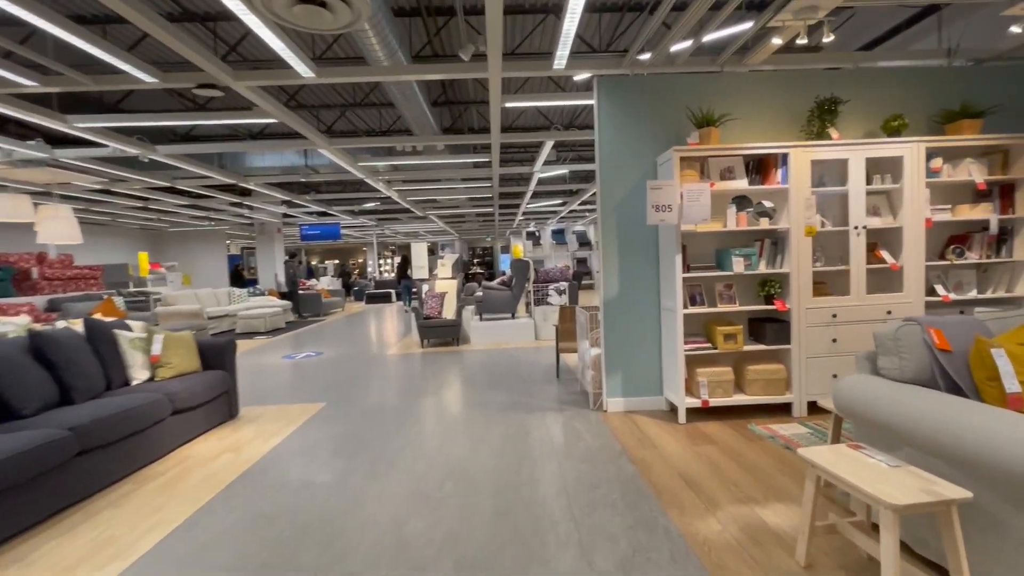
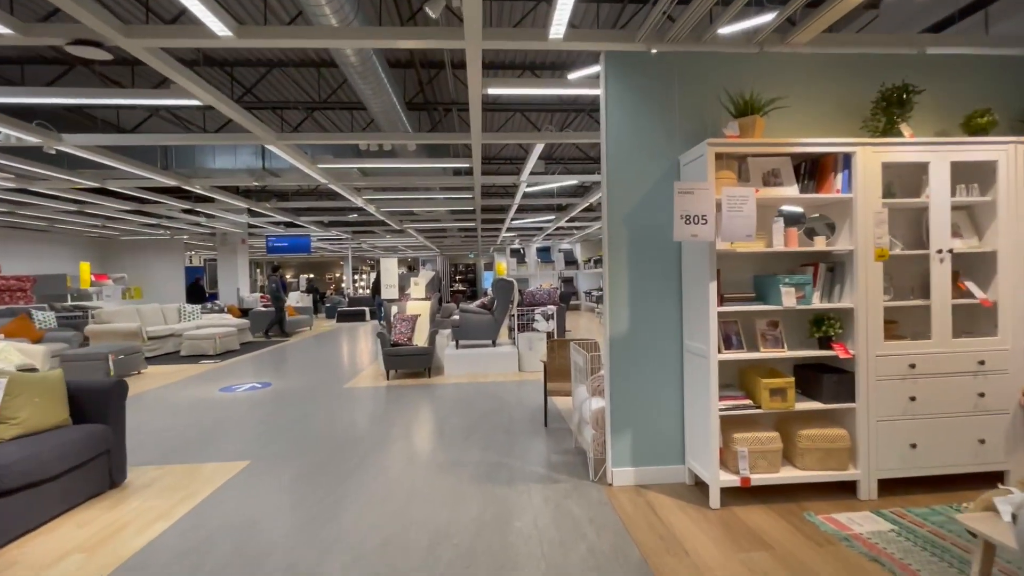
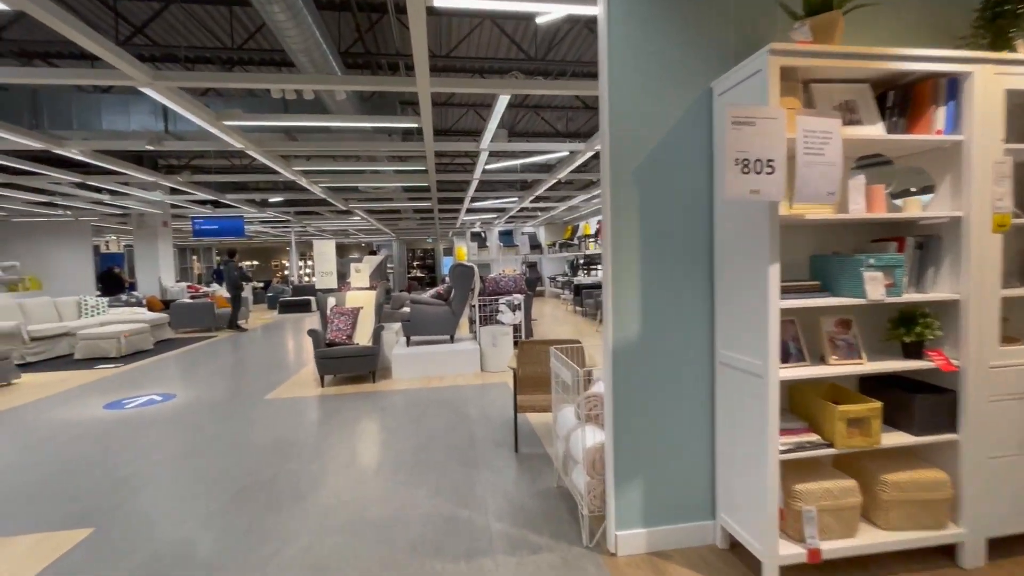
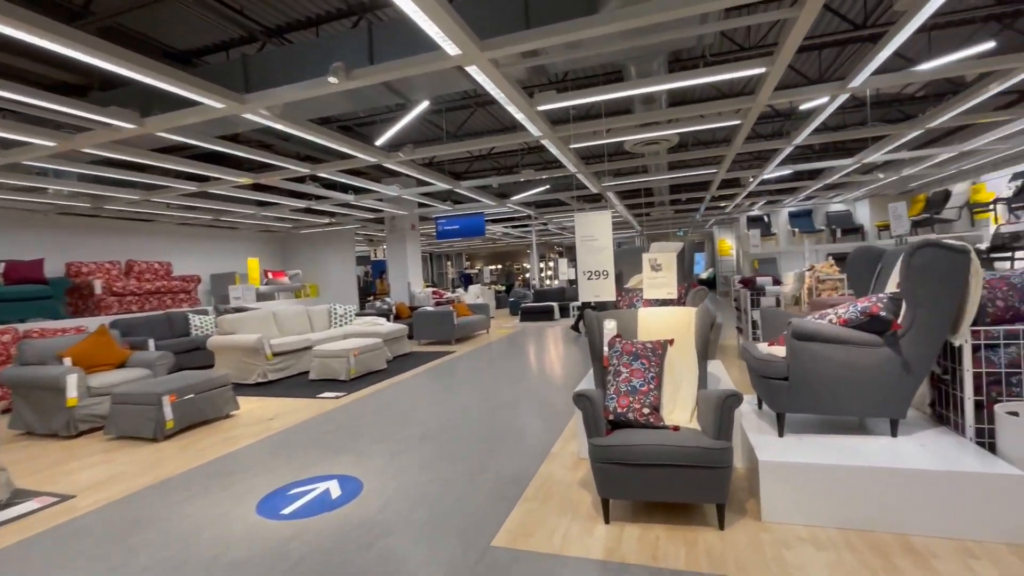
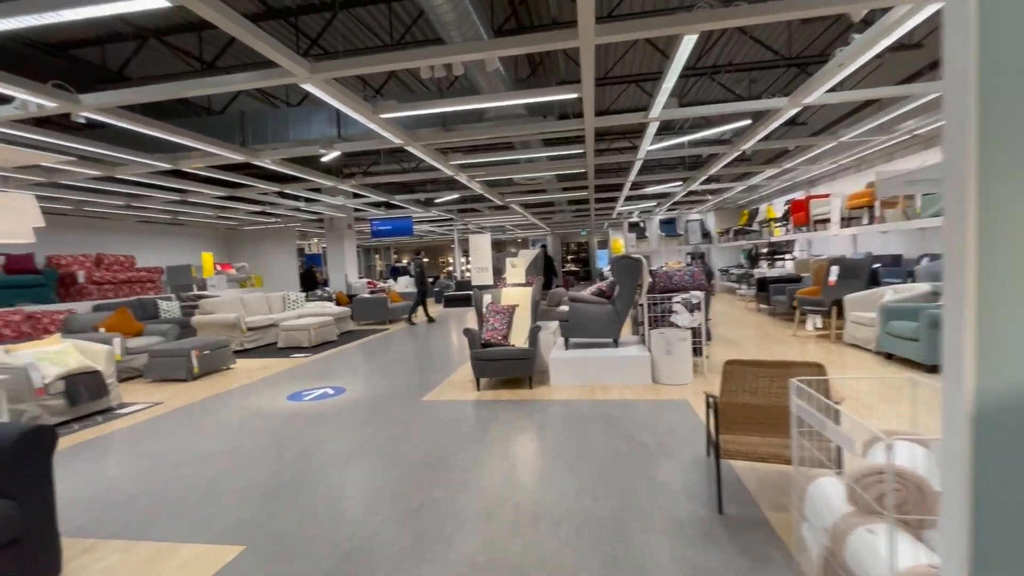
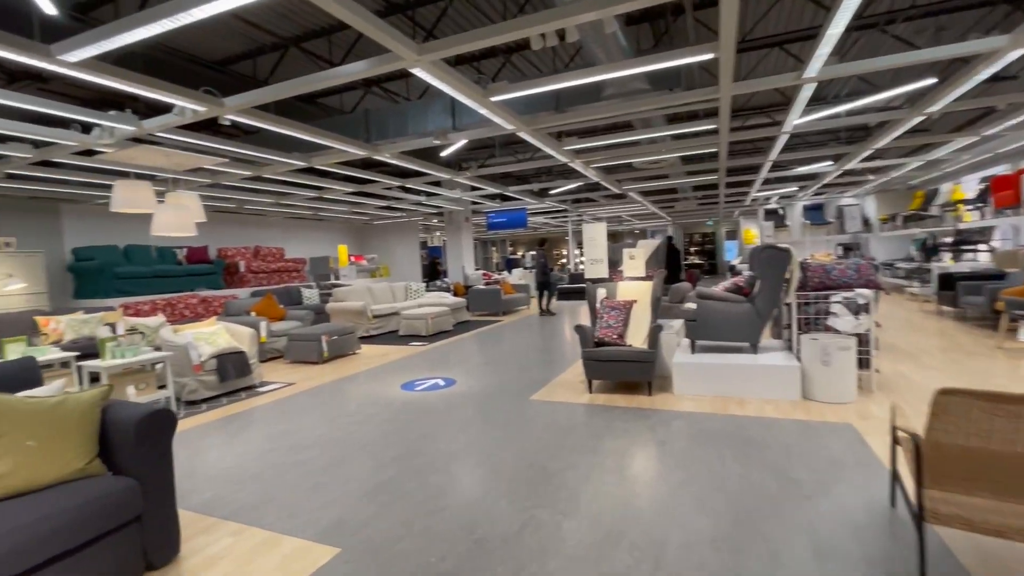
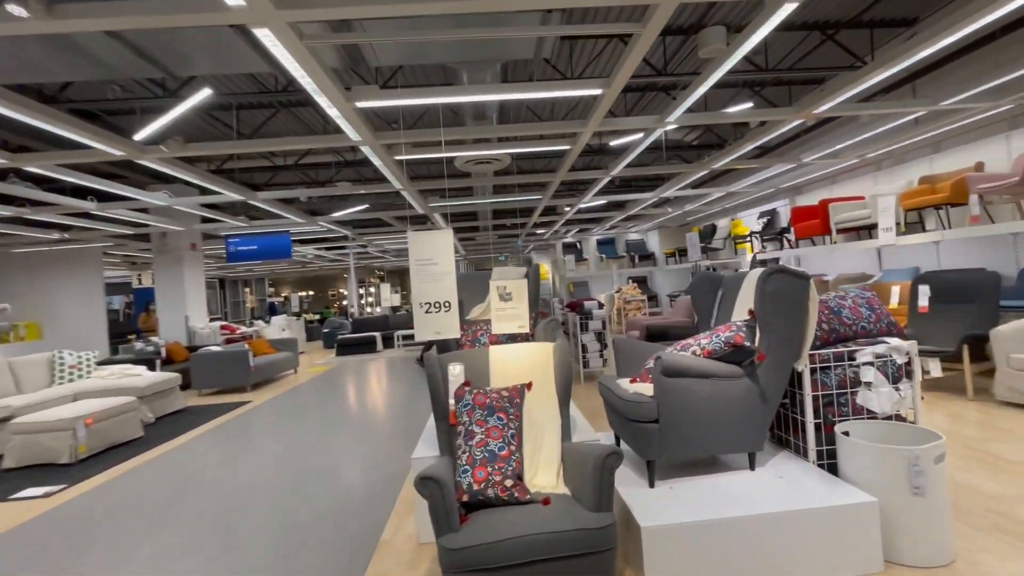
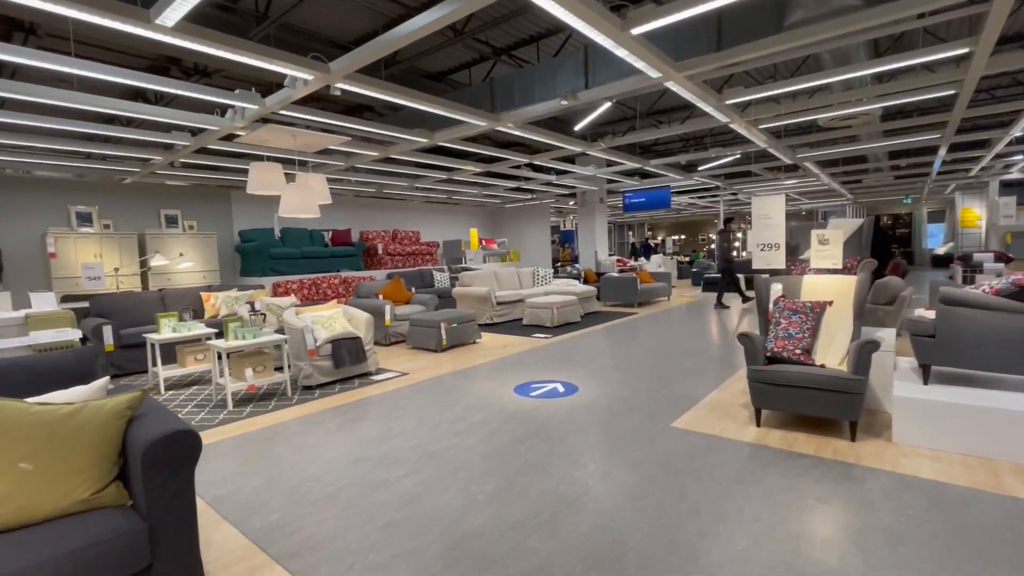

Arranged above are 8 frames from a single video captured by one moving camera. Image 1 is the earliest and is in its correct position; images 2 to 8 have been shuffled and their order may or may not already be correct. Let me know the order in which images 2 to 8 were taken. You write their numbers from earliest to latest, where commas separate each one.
2, 3, 5, 6, 8, 4, 7
